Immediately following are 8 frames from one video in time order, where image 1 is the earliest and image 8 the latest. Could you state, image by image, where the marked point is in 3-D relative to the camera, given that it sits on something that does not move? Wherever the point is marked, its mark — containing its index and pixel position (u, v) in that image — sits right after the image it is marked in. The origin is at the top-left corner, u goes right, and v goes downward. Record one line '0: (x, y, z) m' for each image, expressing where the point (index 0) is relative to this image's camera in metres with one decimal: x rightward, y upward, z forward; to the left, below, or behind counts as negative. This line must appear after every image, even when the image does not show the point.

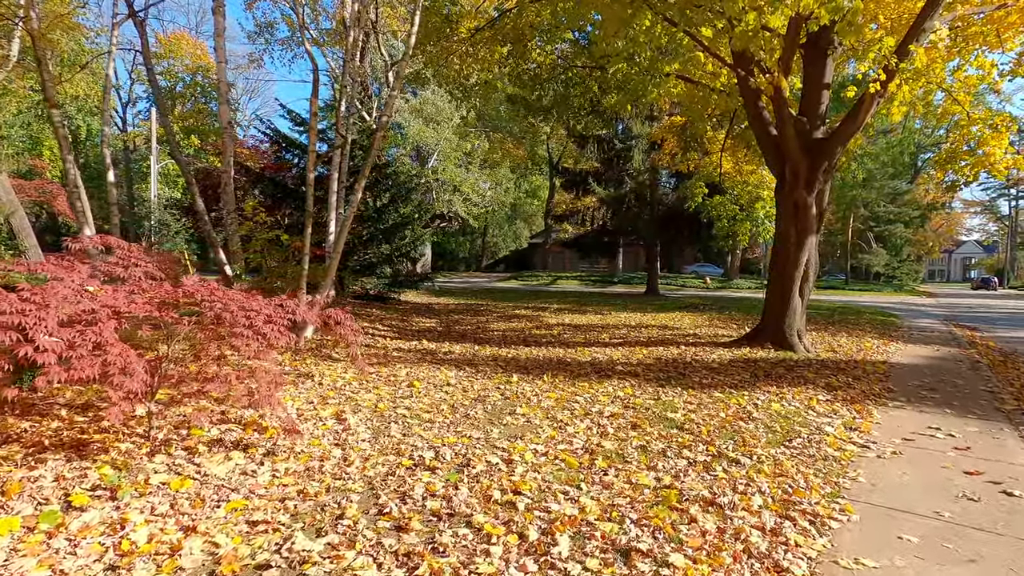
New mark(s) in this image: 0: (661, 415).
0: (+1.3, -1.1, +4.7) m
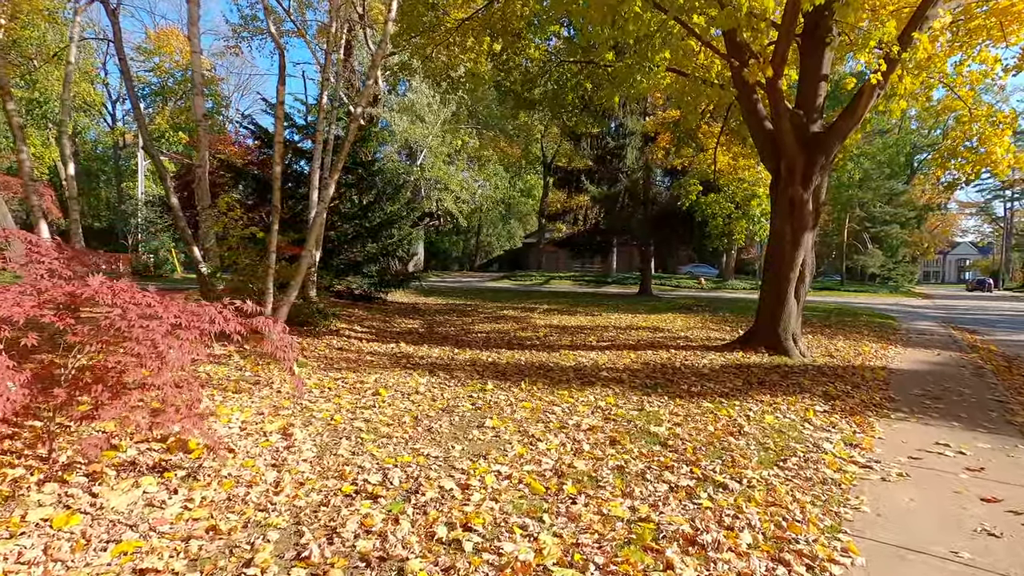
0: (+1.0, -1.1, +4.3) m
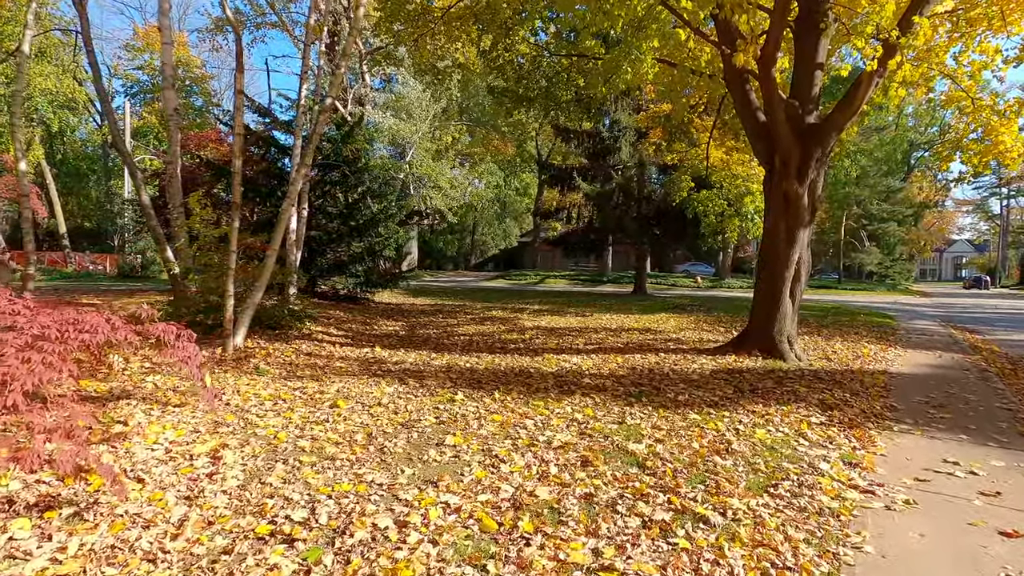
0: (+0.8, -1.1, +3.9) m
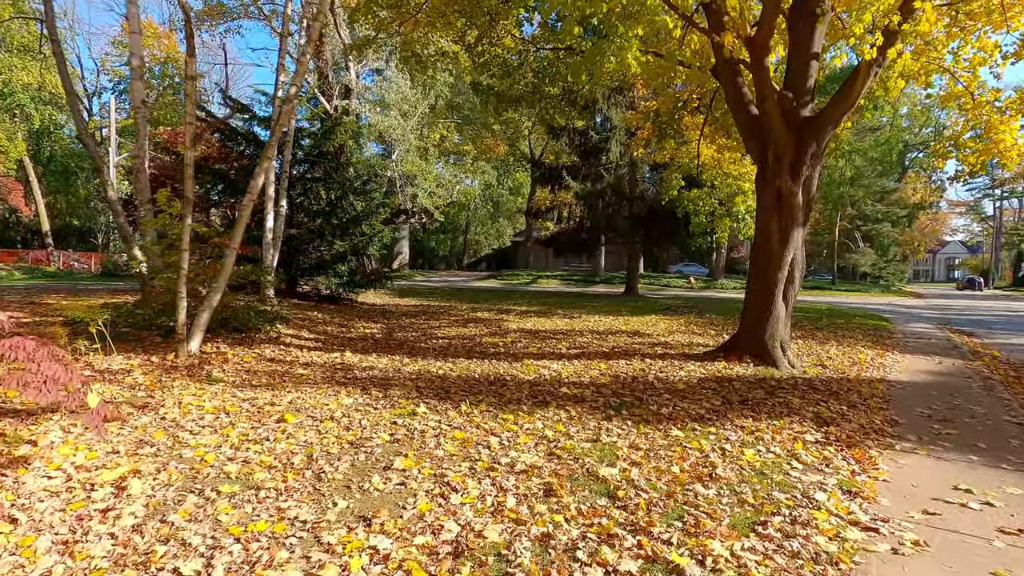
0: (+0.5, -1.1, +3.4) m
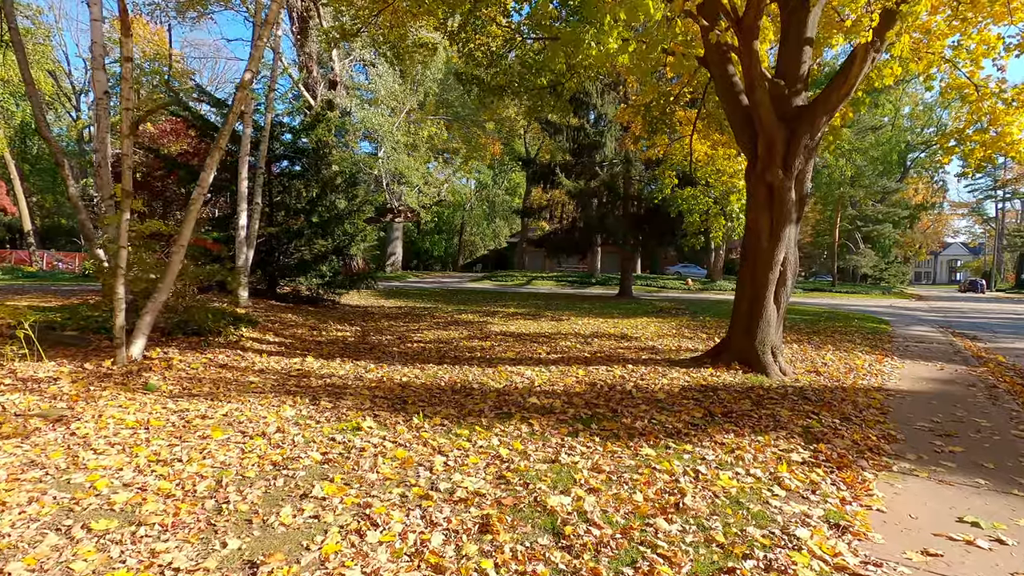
0: (+0.2, -1.1, +3.0) m
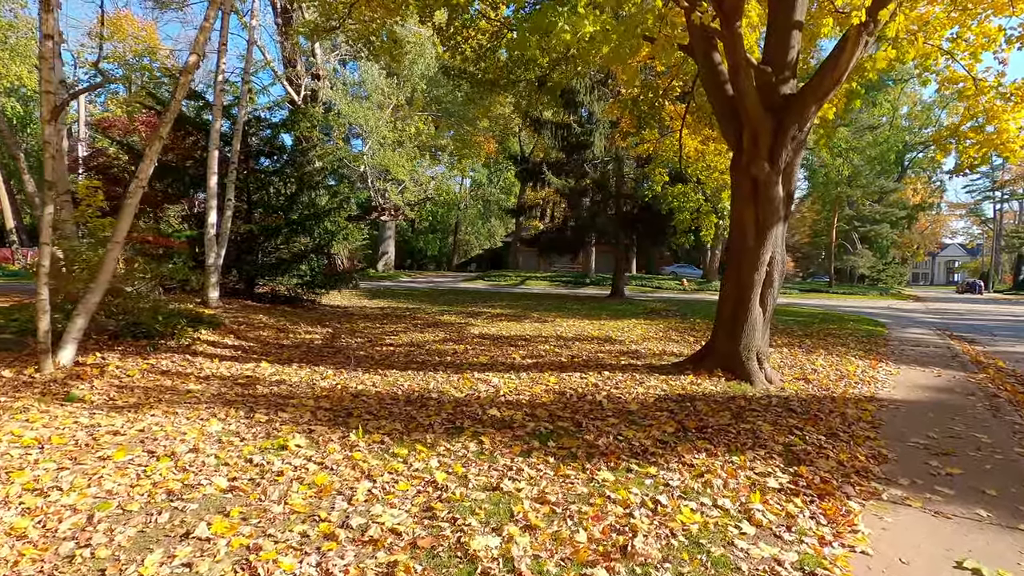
0: (-0.2, -1.1, +2.5) m
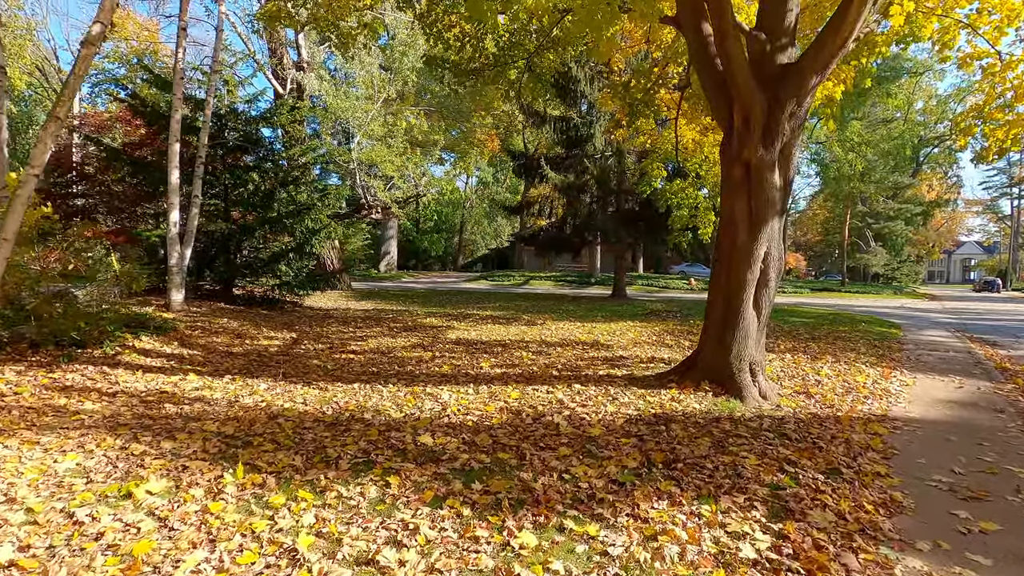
0: (-0.7, -1.2, +1.7) m
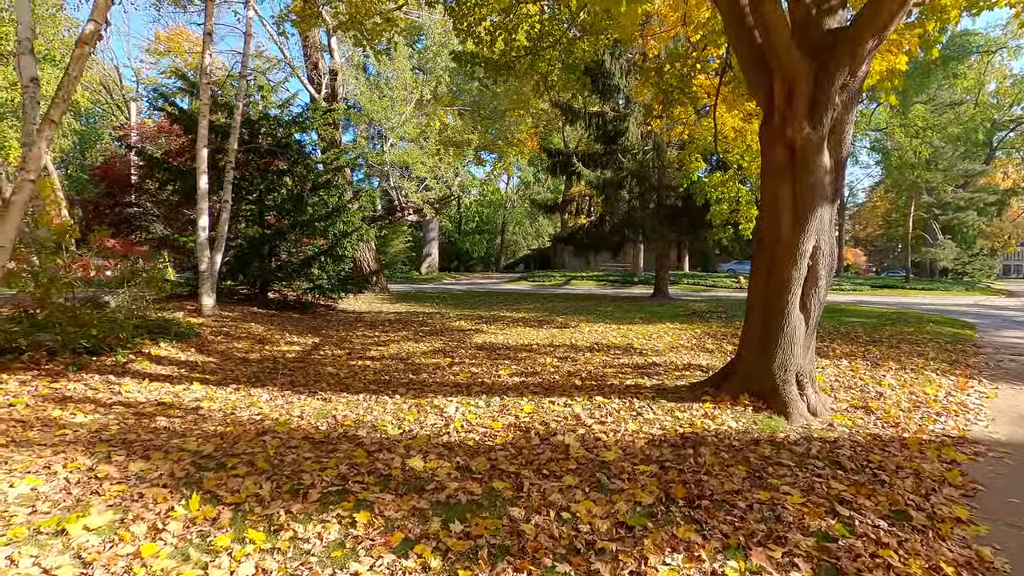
0: (-0.9, -1.2, +1.3) m
